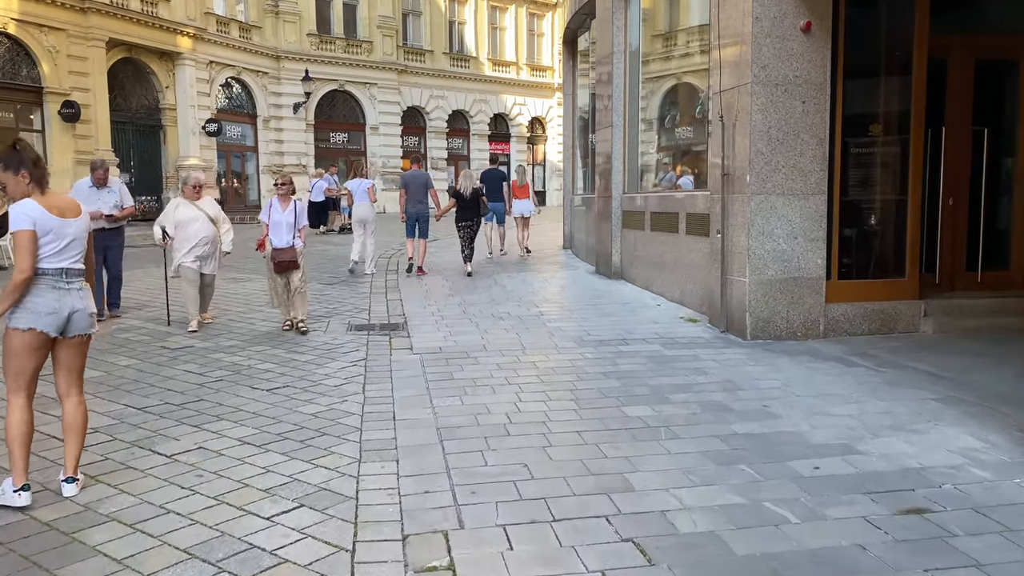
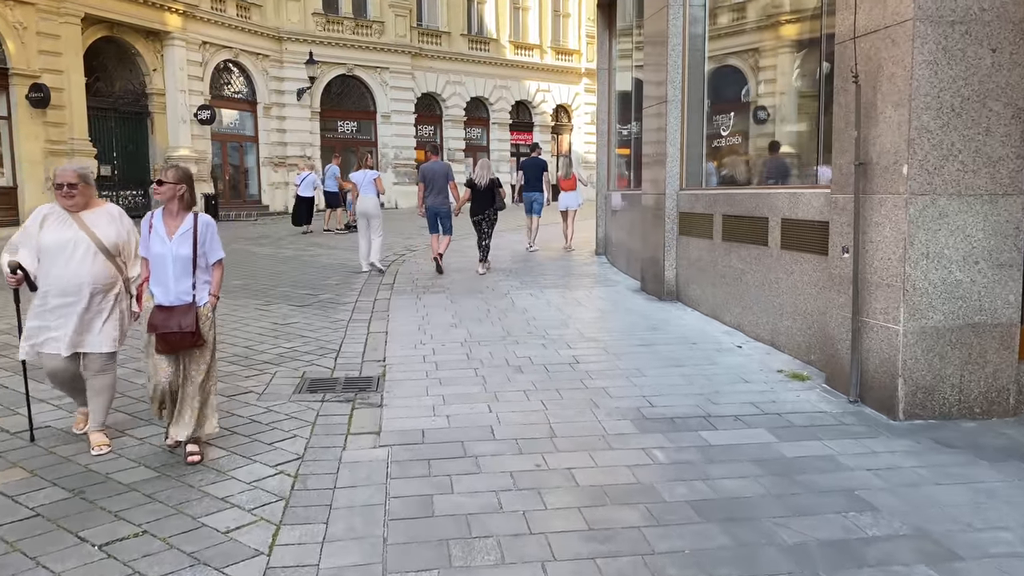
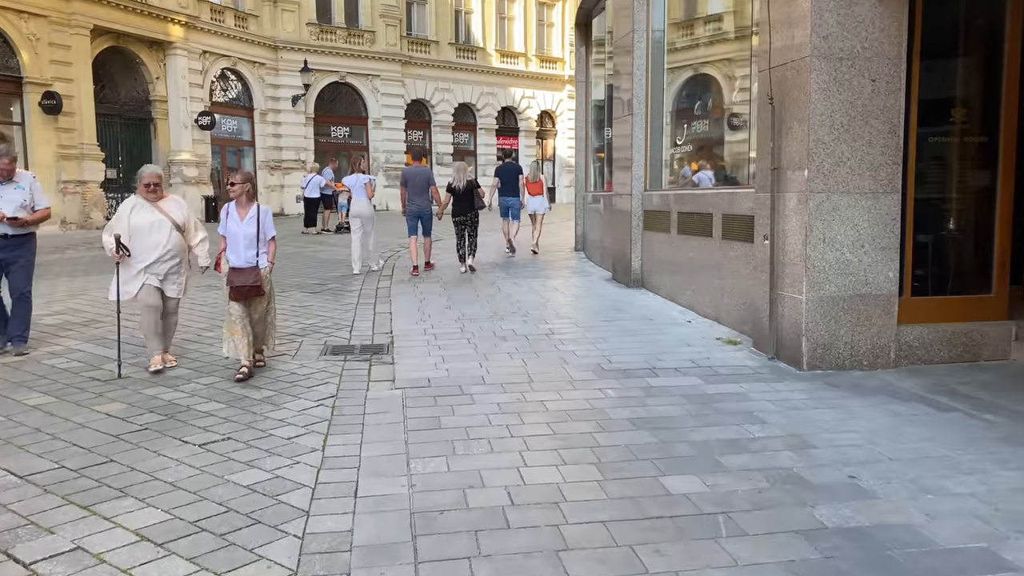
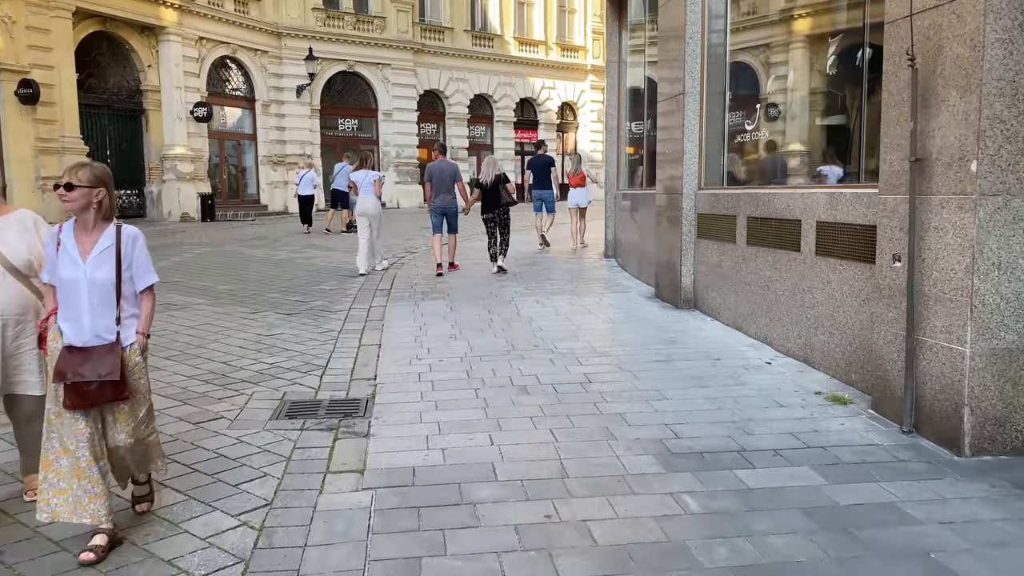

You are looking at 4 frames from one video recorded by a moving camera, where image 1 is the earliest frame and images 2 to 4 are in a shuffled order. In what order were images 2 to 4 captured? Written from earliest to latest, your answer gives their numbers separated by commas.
3, 2, 4
